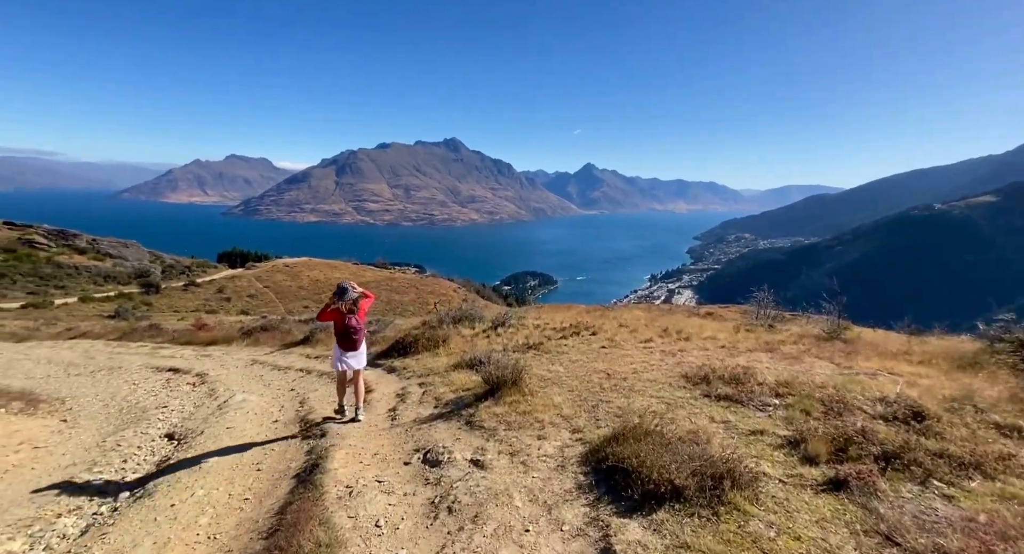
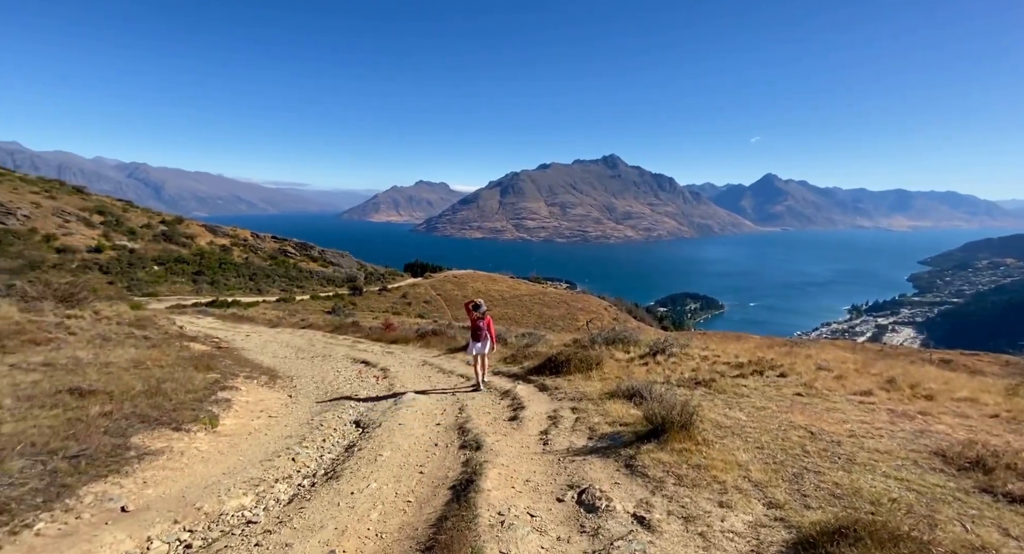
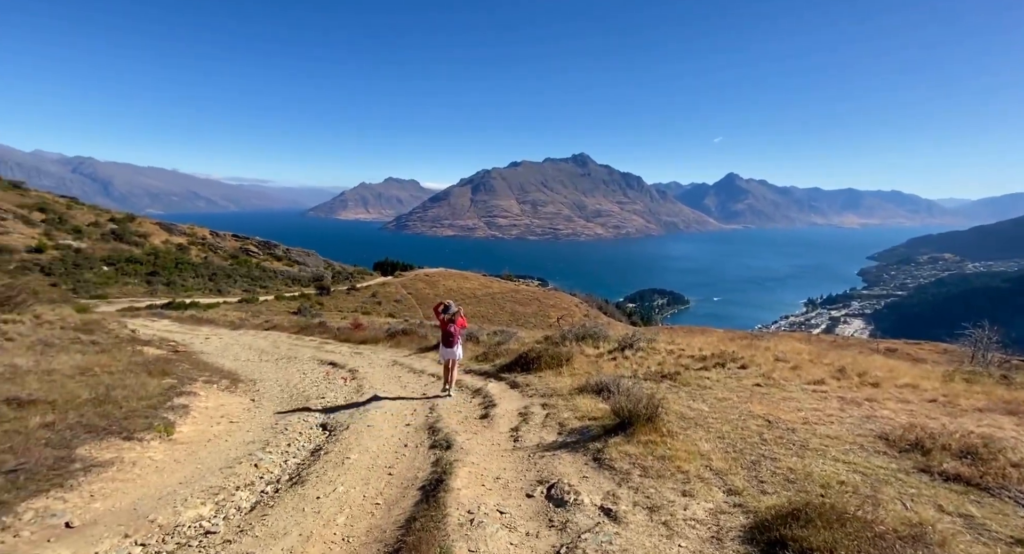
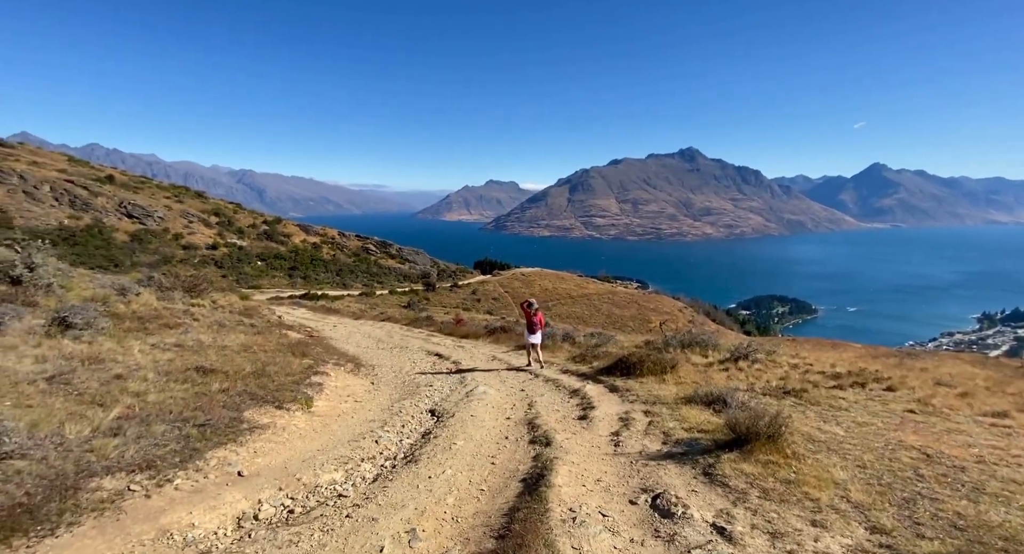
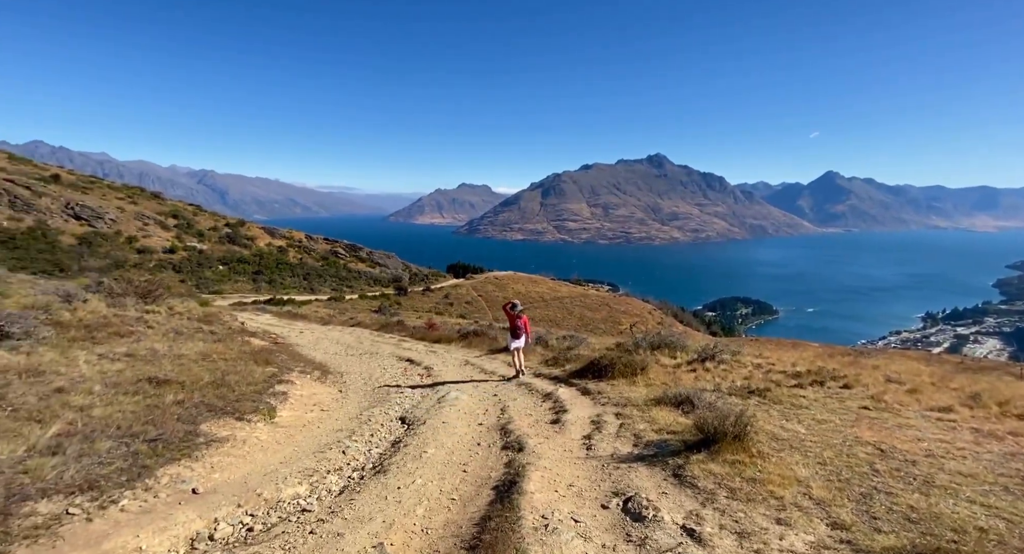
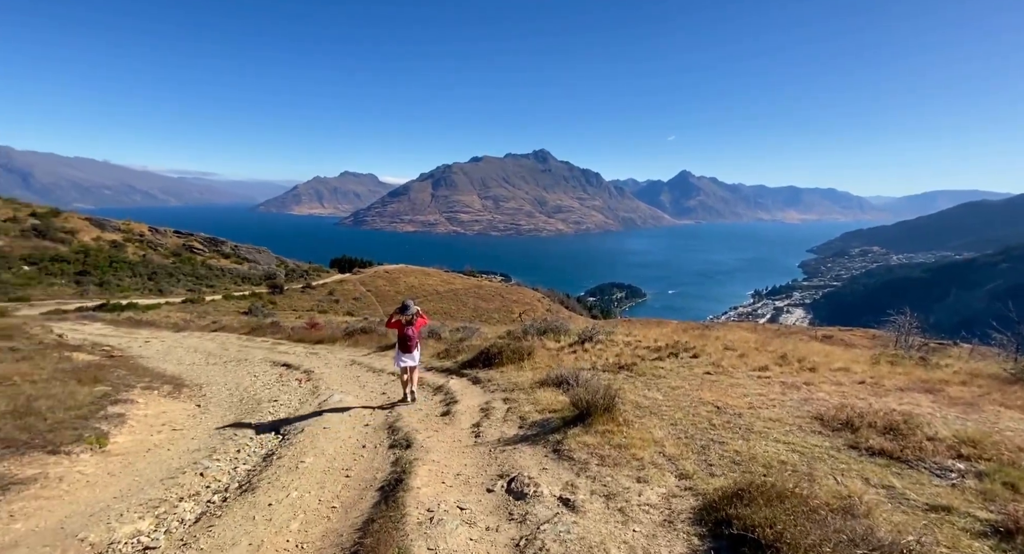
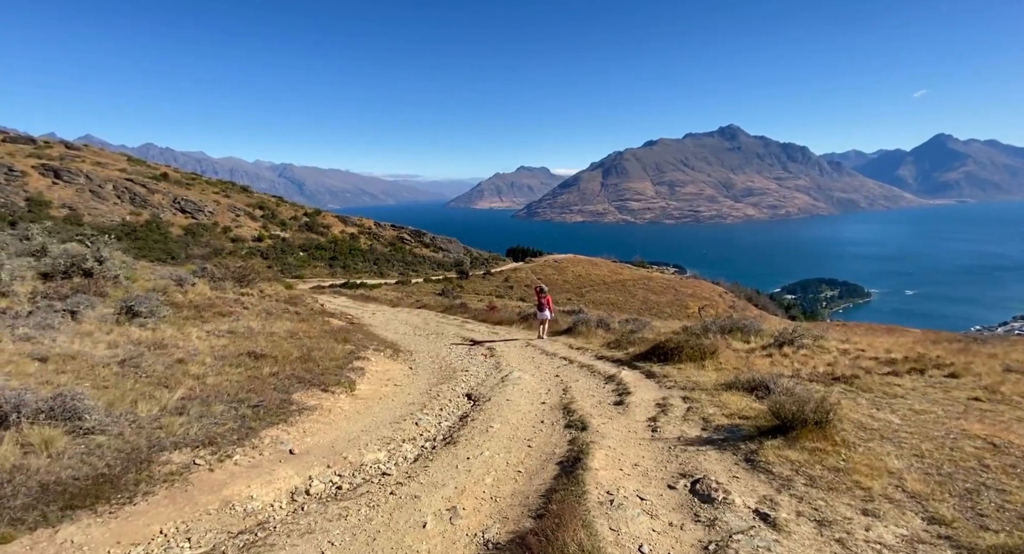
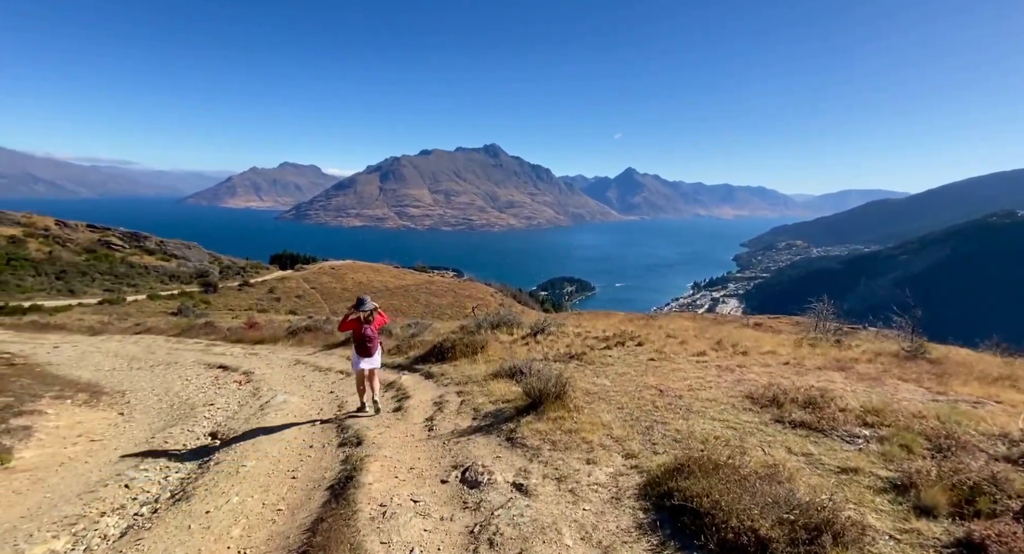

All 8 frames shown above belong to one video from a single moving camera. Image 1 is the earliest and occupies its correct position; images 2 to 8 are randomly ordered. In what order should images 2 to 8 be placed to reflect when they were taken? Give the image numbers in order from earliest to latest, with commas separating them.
8, 6, 3, 2, 5, 4, 7
